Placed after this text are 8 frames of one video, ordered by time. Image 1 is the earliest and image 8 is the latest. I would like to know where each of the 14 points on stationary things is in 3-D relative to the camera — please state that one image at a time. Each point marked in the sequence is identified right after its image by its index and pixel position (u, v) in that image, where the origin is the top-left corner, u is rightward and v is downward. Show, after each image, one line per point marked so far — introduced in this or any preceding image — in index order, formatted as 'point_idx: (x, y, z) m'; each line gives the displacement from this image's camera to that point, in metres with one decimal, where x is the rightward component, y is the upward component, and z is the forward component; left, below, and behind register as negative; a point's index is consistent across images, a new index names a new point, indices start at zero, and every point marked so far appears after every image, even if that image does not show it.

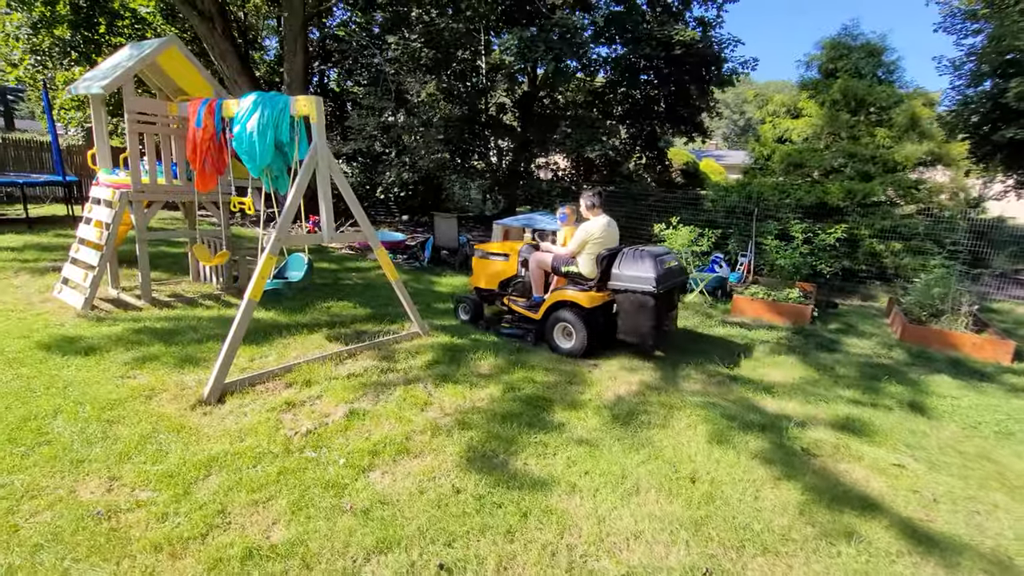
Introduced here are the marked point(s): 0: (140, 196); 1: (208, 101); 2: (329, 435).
0: (-3.7, +0.9, +4.9) m
1: (-2.9, +1.8, +4.6) m
2: (-1.1, -0.9, +2.9) m
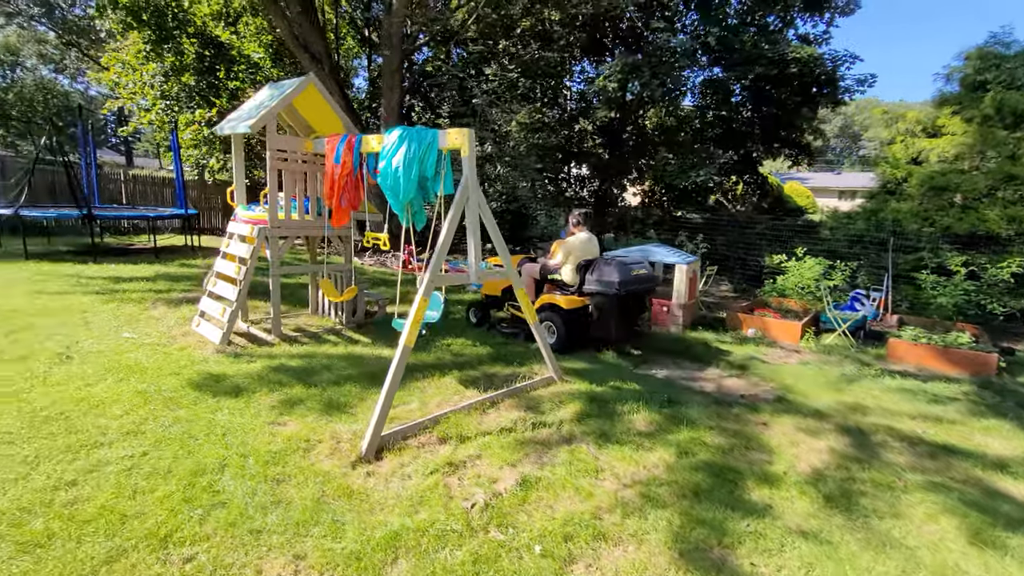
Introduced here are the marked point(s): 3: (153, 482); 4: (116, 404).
0: (-2.4, +0.6, +5.0) m
1: (-1.6, +1.4, +4.6) m
2: (0.0, -1.1, +2.5) m
3: (-1.8, -1.0, +2.5) m
4: (-2.8, -0.8, +3.4) m
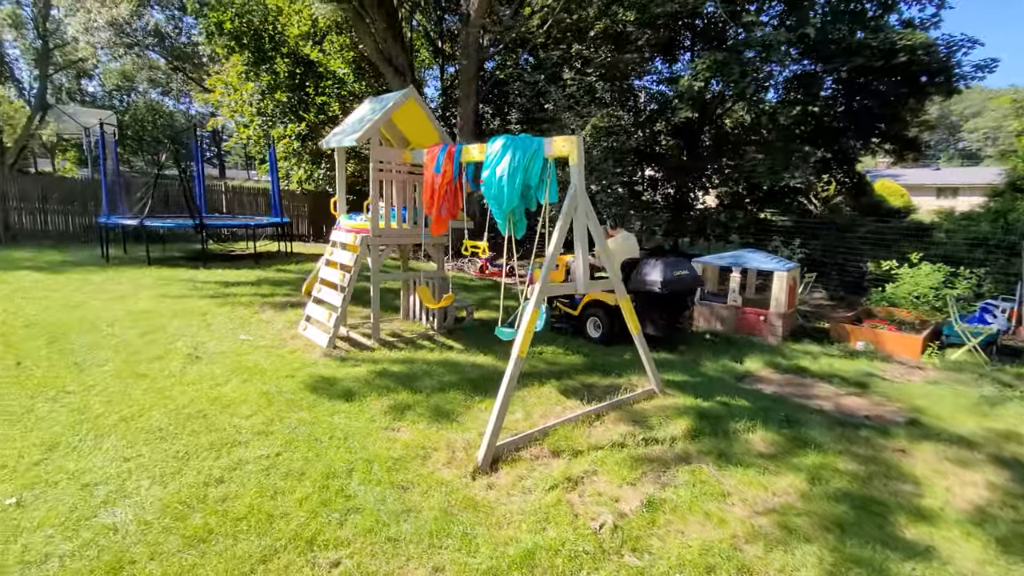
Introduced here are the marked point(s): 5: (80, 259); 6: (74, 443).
0: (-1.4, +0.5, +5.1) m
1: (-0.6, +1.3, +4.7) m
2: (+0.6, -1.2, +2.4) m
3: (-1.2, -1.1, +2.7) m
4: (-2.0, -0.9, +3.6) m
5: (-9.1, +0.6, +10.3) m
6: (-2.7, -0.9, +3.0) m
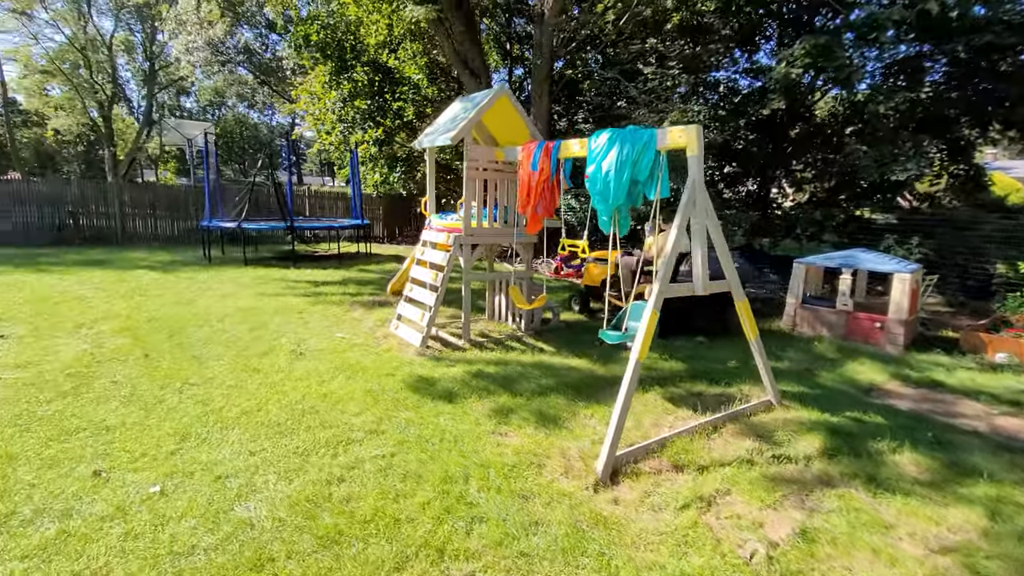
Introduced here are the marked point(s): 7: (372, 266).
0: (-0.4, +0.5, +5.1) m
1: (+0.3, +1.3, +4.5) m
2: (+1.2, -1.2, +2.1) m
3: (-0.5, -1.0, +2.6) m
4: (-1.2, -0.9, +3.7) m
5: (-7.5, +0.6, +11.2) m
6: (-1.9, -0.9, +3.1) m
7: (-3.1, +0.5, +10.7) m
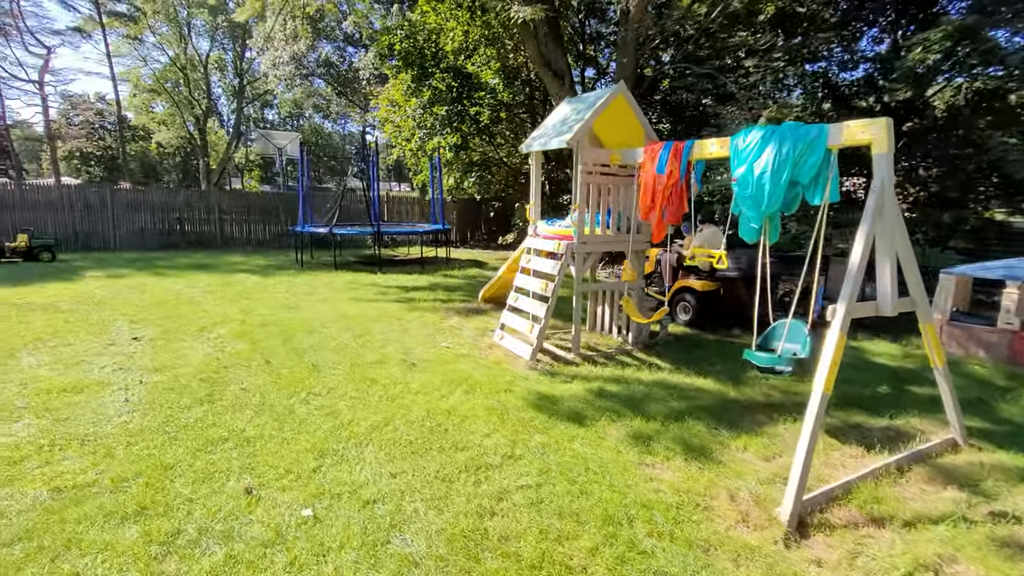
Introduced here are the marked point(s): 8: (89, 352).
0: (+0.7, +0.4, +4.8) m
1: (+1.3, +1.2, +4.2) m
2: (+2.0, -1.3, +1.7) m
3: (+0.3, -1.1, +2.4) m
4: (-0.2, -0.9, +3.5) m
5: (-5.6, +0.6, +11.7) m
6: (-1.1, -1.0, +3.0) m
7: (-1.2, +0.4, +10.7) m
8: (-4.1, -0.6, +4.7) m
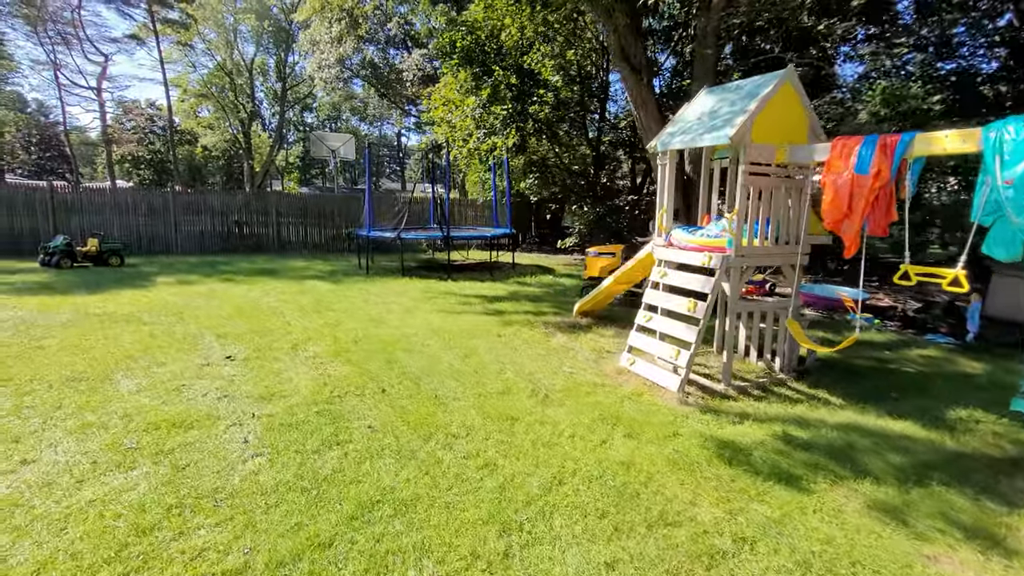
0: (+1.9, +0.2, +4.1) m
1: (+2.5, +1.0, +3.4) m
2: (+3.0, -1.5, +0.9) m
3: (+1.4, -1.3, +1.7) m
4: (+0.9, -1.1, +2.8) m
5: (-3.9, +0.4, +11.3) m
6: (+0.1, -1.2, +2.4) m
7: (+0.3, +0.2, +10.1) m
8: (-2.9, -0.8, +4.3) m
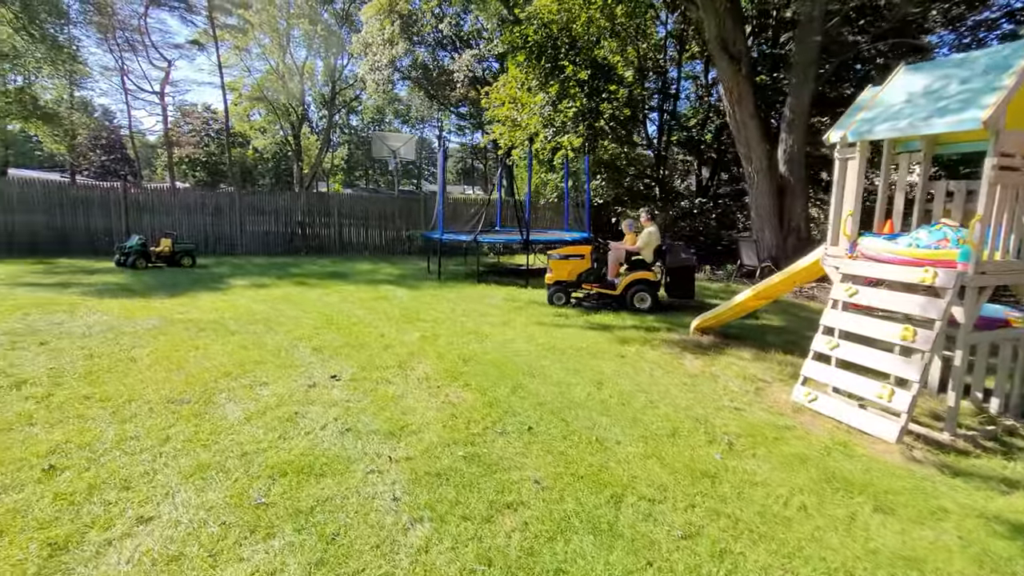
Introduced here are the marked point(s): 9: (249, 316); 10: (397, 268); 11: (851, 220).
0: (+3.1, 0.0, +3.2) m
1: (+3.7, +0.9, +2.5) m
2: (+3.9, -1.7, 0.0) m
3: (+2.4, -1.5, +0.8) m
4: (+2.0, -1.2, +2.0) m
5: (-2.2, +0.3, +10.9) m
6: (+1.1, -1.3, +1.7) m
7: (+1.9, 0.0, +9.4) m
8: (-1.7, -0.9, +3.8) m
9: (-3.4, -0.4, +6.3) m
10: (-2.7, +0.5, +11.4) m
11: (+2.8, +0.6, +4.0) m
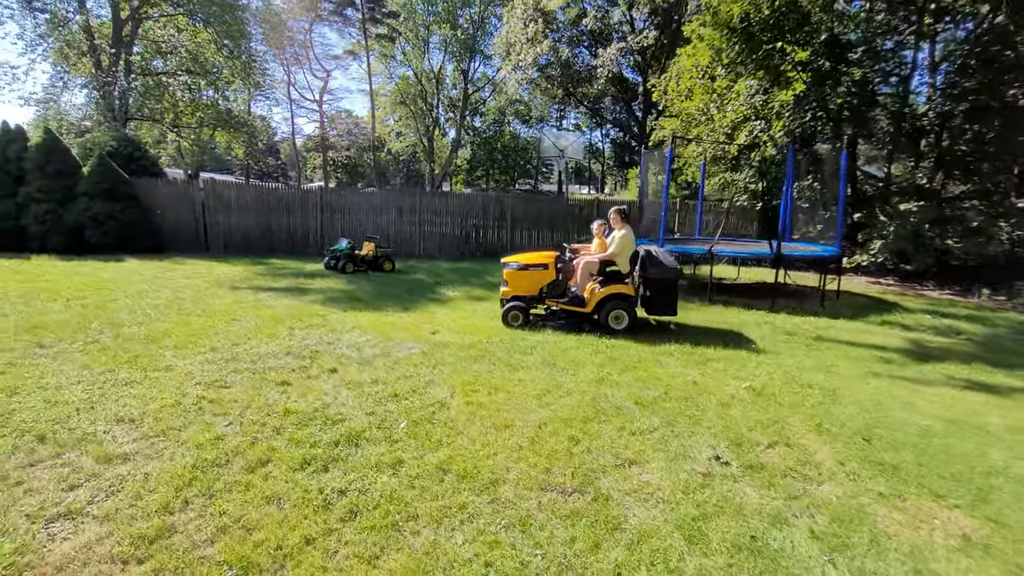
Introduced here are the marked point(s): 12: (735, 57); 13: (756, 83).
0: (+5.7, -0.5, +1.2) m
1: (+6.2, +0.3, +0.3) m
2: (+5.8, -2.2, -2.2) m
3: (+4.4, -1.9, -1.0) m
4: (+4.3, -1.7, +0.2) m
5: (+2.1, 0.0, +9.7) m
6: (+3.4, -1.7, 0.0) m
7: (+5.8, -0.4, +7.4) m
8: (+1.1, -1.2, +2.6) m
9: (-0.1, -0.6, +5.5) m
10: (+1.7, +0.2, +10.4) m
11: (+5.5, +0.1, +2.0) m
12: (+5.7, +5.7, +12.2) m
13: (+6.1, +5.1, +12.1) m
